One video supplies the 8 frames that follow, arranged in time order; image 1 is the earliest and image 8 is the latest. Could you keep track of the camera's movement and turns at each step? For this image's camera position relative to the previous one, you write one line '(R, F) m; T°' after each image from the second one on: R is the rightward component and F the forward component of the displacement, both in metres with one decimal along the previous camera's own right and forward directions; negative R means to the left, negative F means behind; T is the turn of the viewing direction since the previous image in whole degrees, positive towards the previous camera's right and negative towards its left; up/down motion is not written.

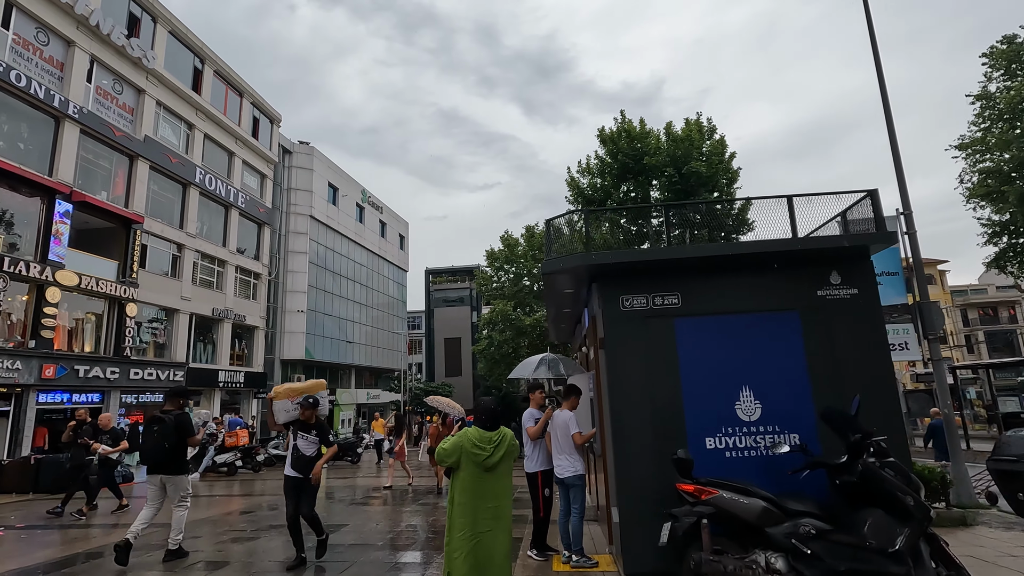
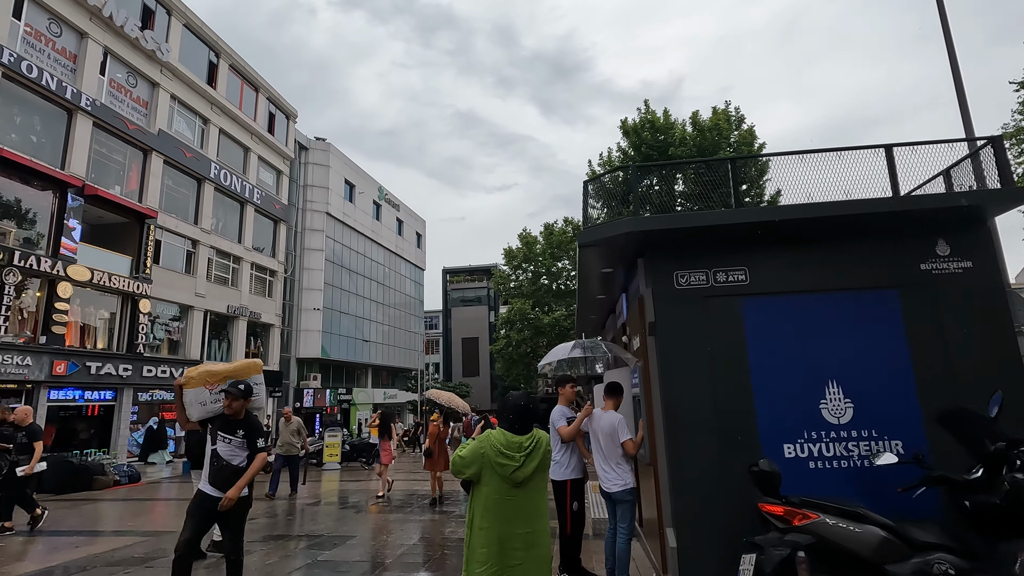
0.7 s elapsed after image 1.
(-0.1, +0.8) m; -2°
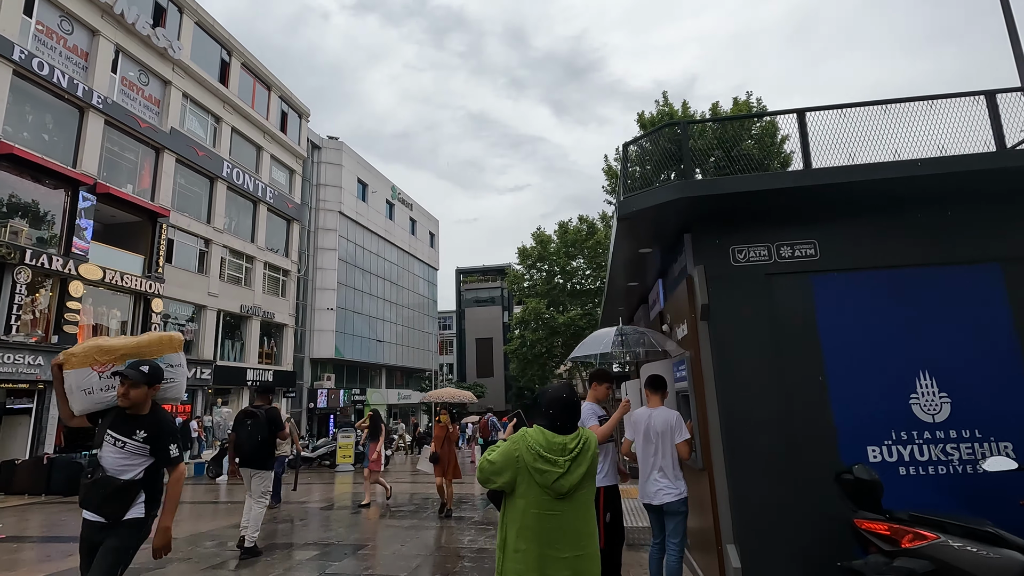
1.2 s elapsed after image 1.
(-0.1, +0.5) m; -1°
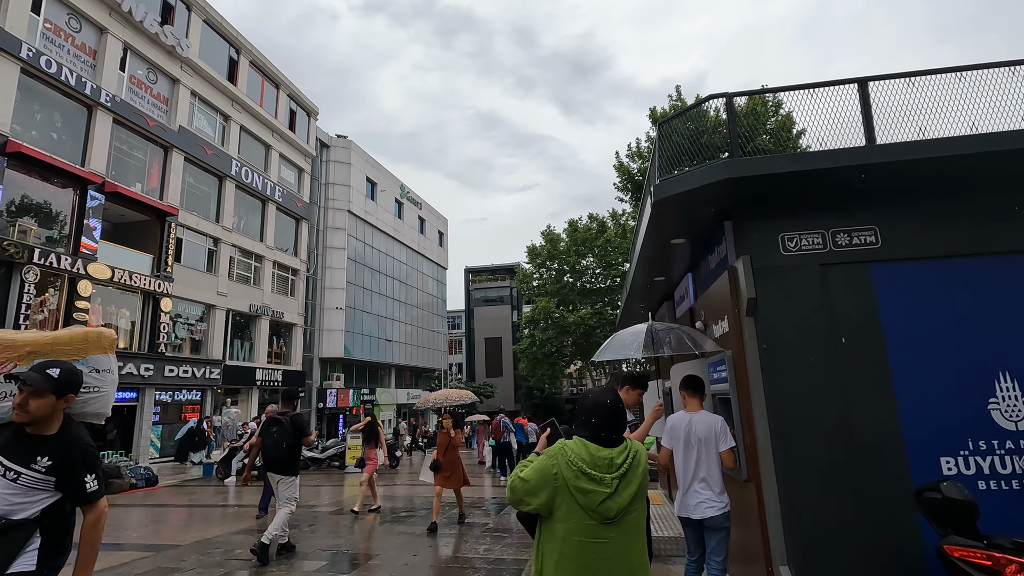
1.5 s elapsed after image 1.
(-0.1, +0.3) m; -1°
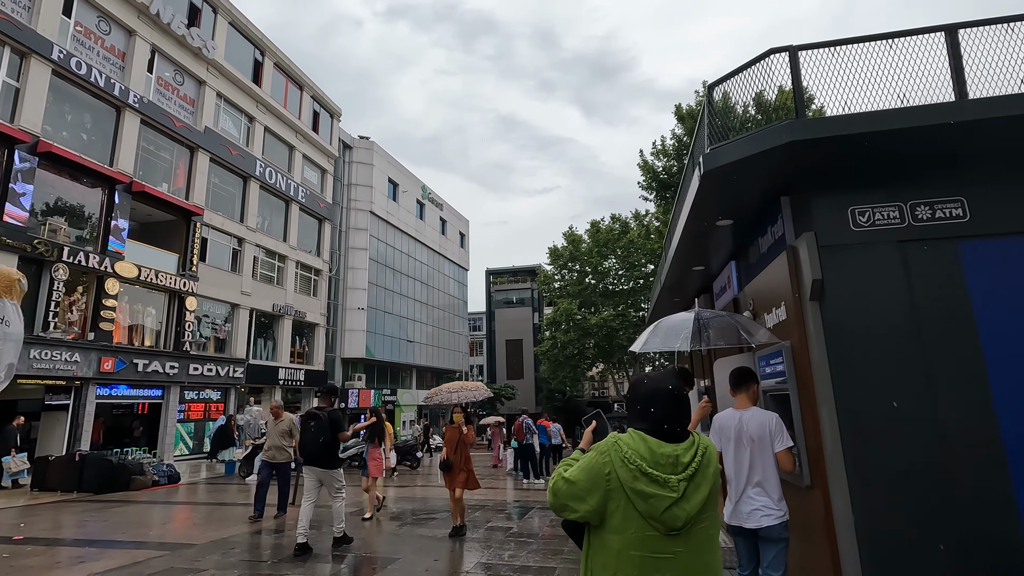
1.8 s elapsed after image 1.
(-0.1, +0.3) m; -2°
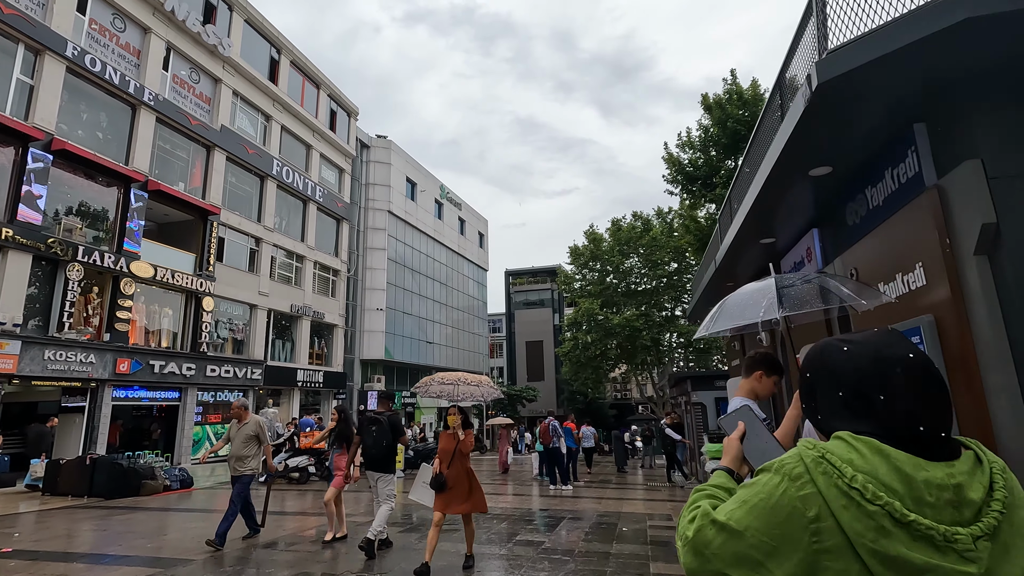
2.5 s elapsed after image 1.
(-0.1, +0.7) m; -2°
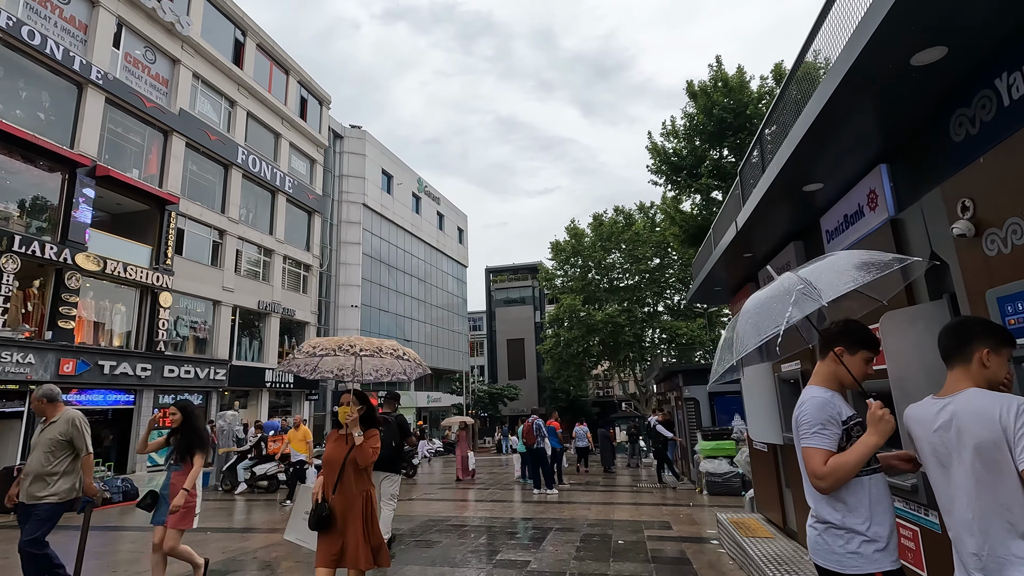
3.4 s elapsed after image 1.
(0.0, +0.9) m; +2°
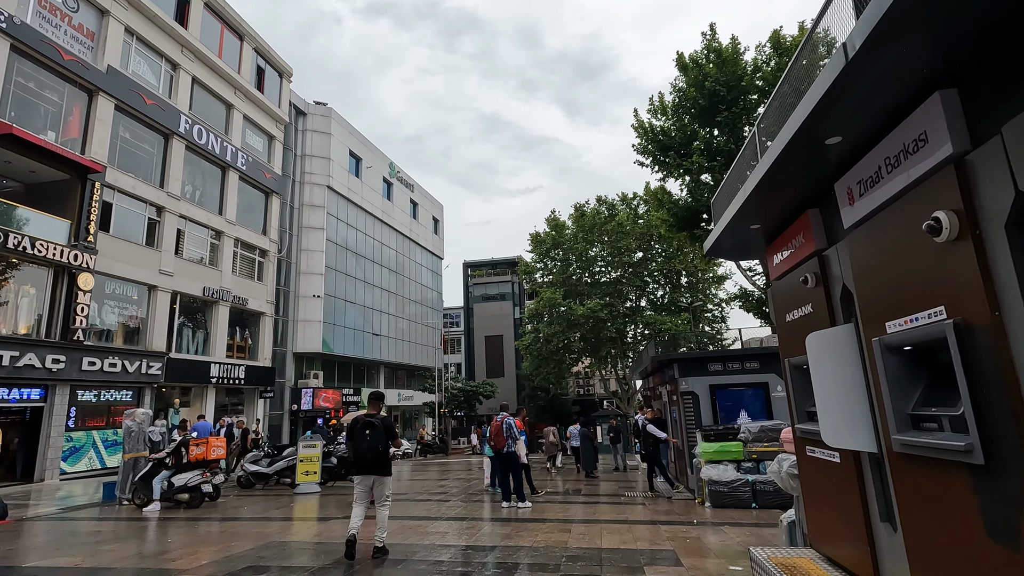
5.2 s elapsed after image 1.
(+0.3, +1.9) m; +2°
